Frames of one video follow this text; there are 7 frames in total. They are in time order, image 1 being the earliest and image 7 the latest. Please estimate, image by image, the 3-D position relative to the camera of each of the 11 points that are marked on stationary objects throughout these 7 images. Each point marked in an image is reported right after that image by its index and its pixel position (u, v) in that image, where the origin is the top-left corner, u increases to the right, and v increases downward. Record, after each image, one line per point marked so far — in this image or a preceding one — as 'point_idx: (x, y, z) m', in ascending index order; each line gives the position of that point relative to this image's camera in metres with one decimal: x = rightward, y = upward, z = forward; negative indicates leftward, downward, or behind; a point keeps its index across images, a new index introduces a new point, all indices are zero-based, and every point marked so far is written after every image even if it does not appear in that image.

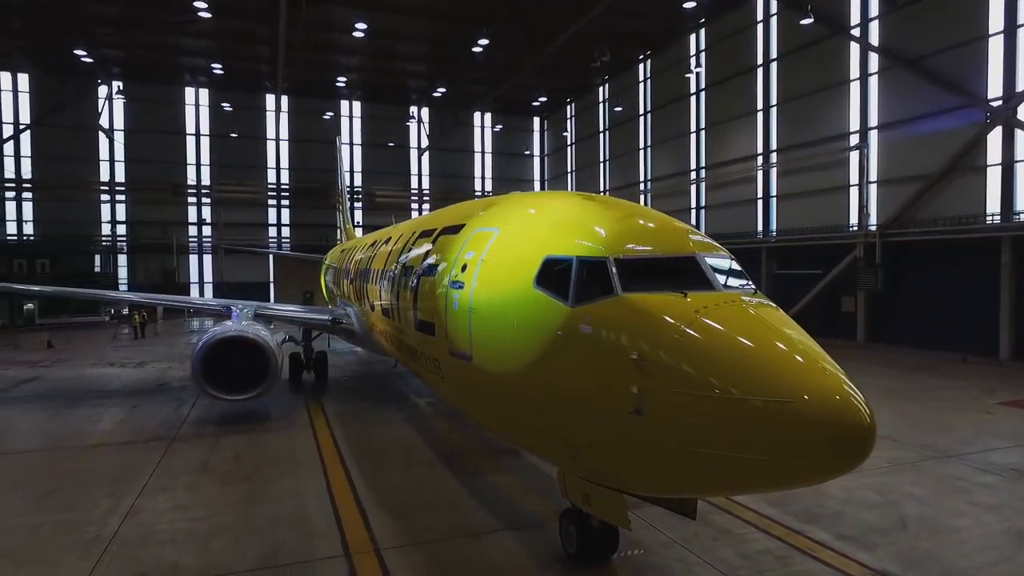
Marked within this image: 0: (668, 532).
0: (+1.2, -1.9, +4.7) m
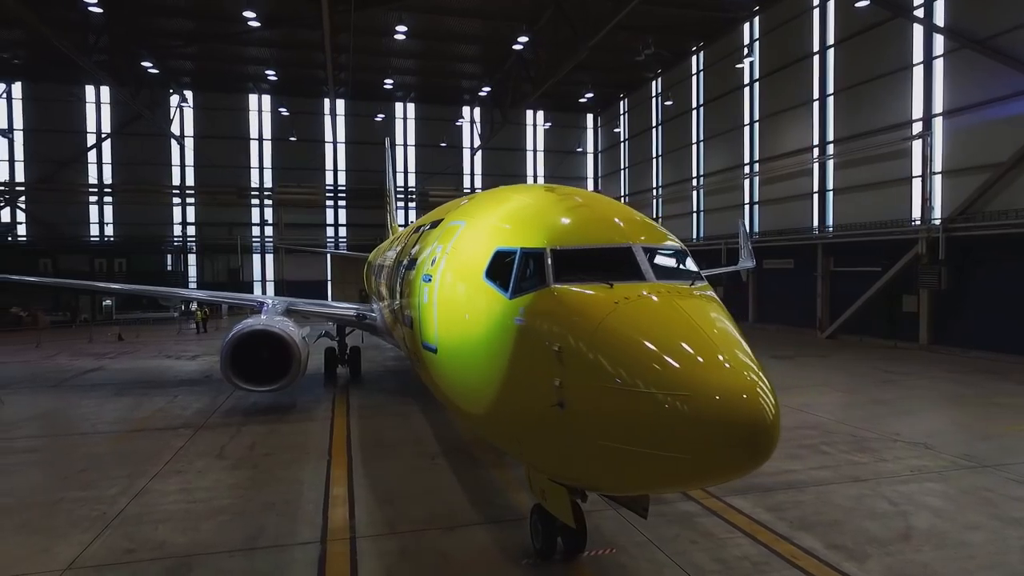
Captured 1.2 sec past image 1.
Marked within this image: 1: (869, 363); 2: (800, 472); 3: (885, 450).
0: (+1.0, -1.9, +4.6) m
1: (+8.7, -1.8, +14.3) m
2: (+3.0, -1.9, +6.0) m
3: (+4.3, -1.9, +6.8) m
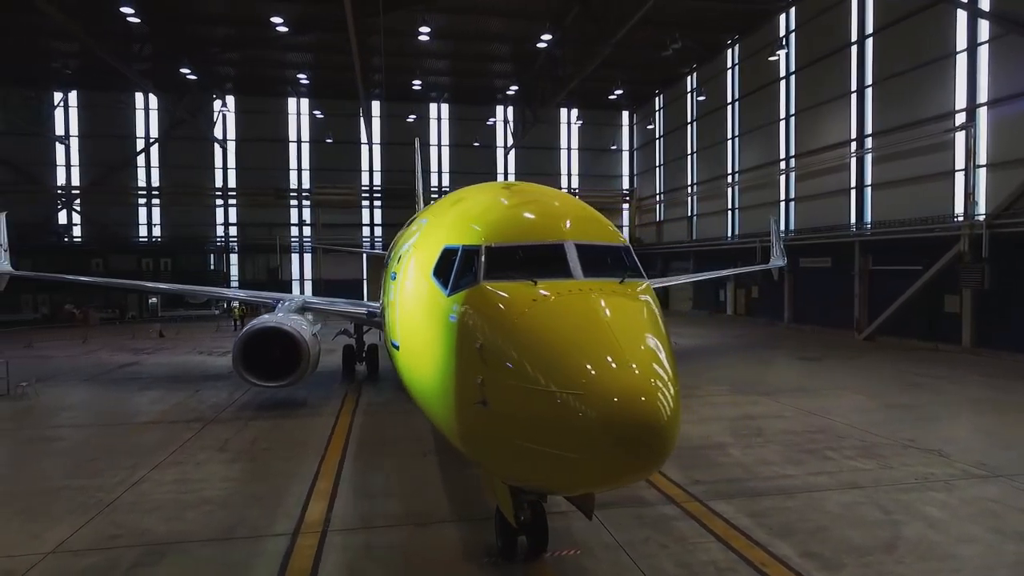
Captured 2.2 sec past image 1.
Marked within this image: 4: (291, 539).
0: (+0.8, -1.9, +4.5) m
1: (+9.1, -1.8, +13.7) m
2: (+2.8, -1.9, +5.8) m
3: (+4.2, -1.9, +6.5) m
4: (-1.7, -1.9, +4.4) m
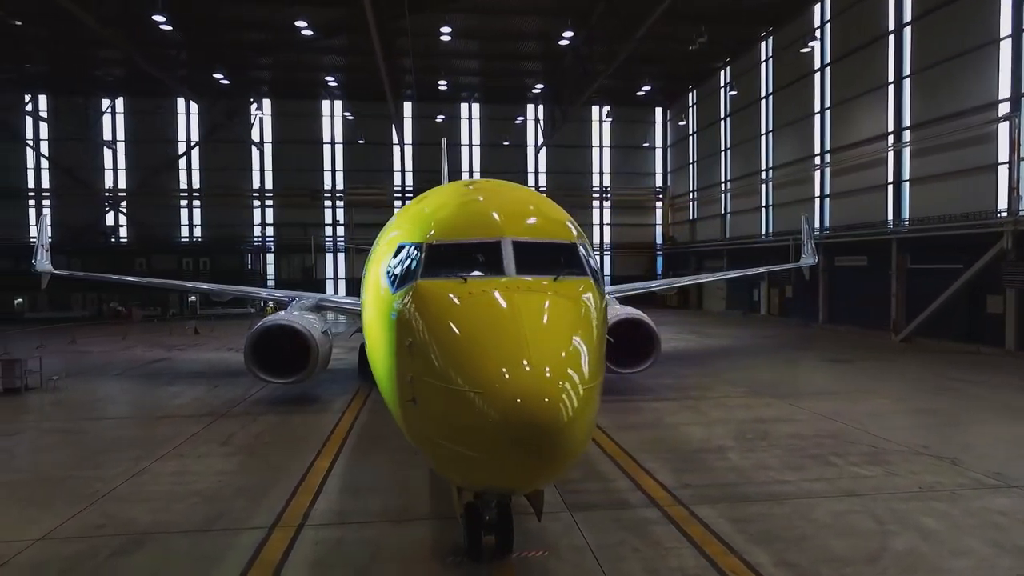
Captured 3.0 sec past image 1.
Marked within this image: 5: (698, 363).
0: (+0.6, -1.9, +4.4) m
1: (+9.4, -1.8, +13.1) m
2: (+2.7, -1.9, +5.6) m
3: (+4.1, -1.8, +6.2) m
4: (-1.9, -1.9, +4.5) m
5: (+4.5, -1.8, +14.1) m
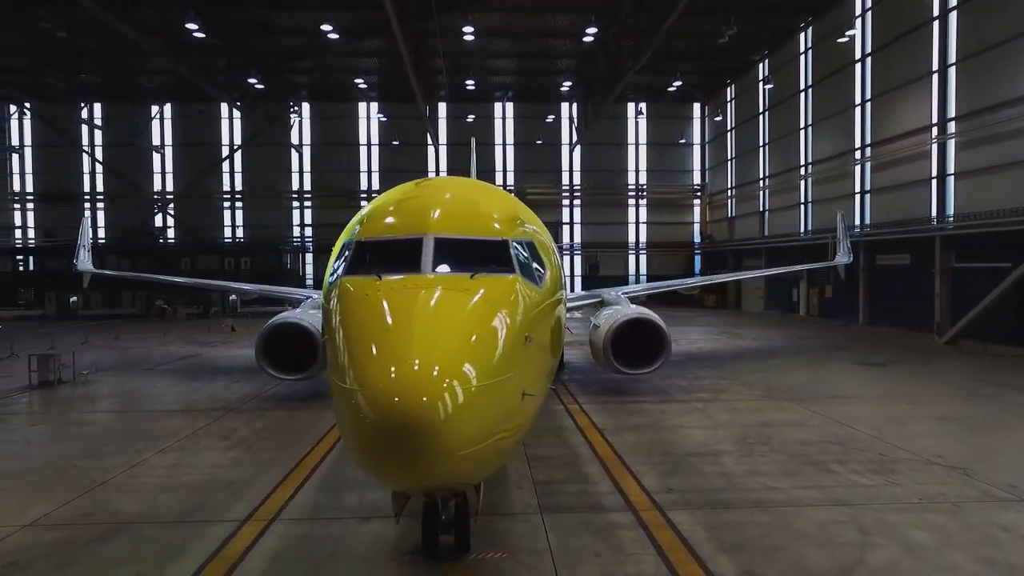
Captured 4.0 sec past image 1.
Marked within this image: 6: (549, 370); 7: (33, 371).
0: (+0.3, -1.9, +4.3) m
1: (+9.8, -1.8, +12.3) m
2: (+2.5, -1.8, +5.4) m
3: (+4.0, -1.8, +5.9) m
4: (-2.2, -1.9, +4.6) m
5: (+4.8, -1.8, +13.7) m
6: (+0.3, -0.6, +4.2) m
7: (-9.3, -1.6, +11.4) m
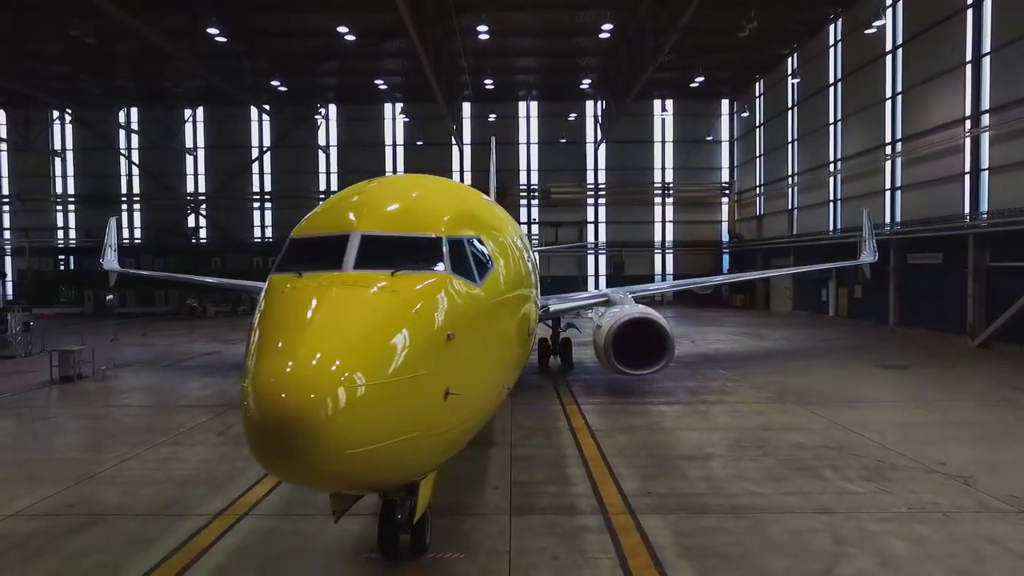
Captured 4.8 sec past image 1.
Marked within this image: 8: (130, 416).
0: (0.0, -1.8, +4.3) m
1: (+9.9, -1.8, +11.8) m
2: (+2.2, -1.8, +5.2) m
3: (+3.8, -1.8, +5.6) m
4: (-2.4, -1.8, +4.7) m
5: (+5.0, -1.8, +13.4) m
6: (0.0, -0.6, +4.1) m
7: (-9.2, -1.6, +11.8) m
8: (-5.6, -1.9, +8.6) m
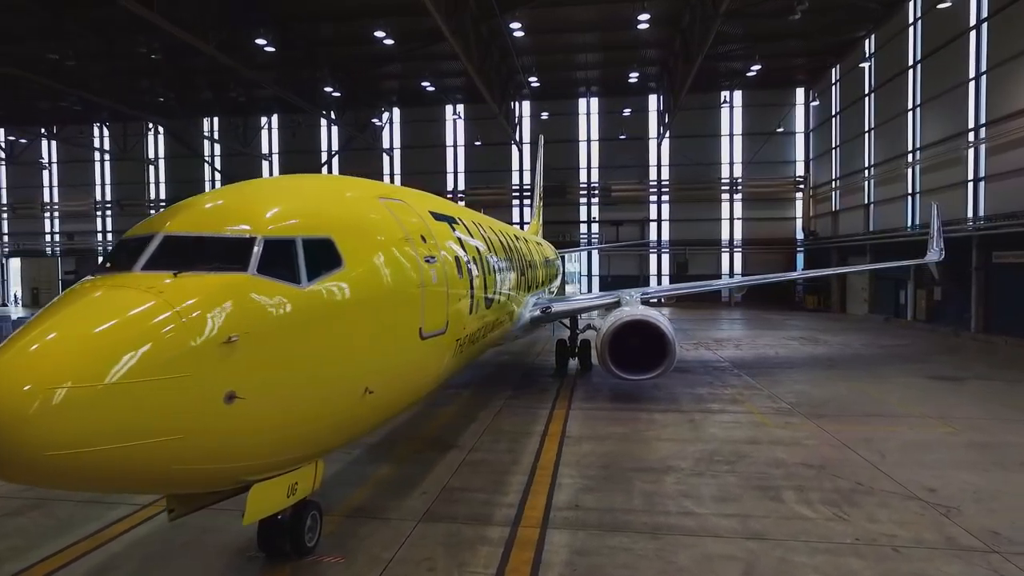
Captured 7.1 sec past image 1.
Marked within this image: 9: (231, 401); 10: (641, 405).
0: (-0.8, -1.9, +4.2) m
1: (+10.0, -1.8, +10.3) m
2: (+1.6, -1.9, +4.8) m
3: (+3.1, -1.9, +5.0) m
4: (-3.1, -1.8, +4.9) m
5: (+5.4, -1.8, +12.6) m
6: (-0.8, -0.6, +4.0) m
7: (-8.9, -1.5, +12.9) m
8: (-5.8, -1.8, +9.2) m
9: (-1.3, -0.5, +2.7) m
10: (+2.1, -1.9, +9.4) m
